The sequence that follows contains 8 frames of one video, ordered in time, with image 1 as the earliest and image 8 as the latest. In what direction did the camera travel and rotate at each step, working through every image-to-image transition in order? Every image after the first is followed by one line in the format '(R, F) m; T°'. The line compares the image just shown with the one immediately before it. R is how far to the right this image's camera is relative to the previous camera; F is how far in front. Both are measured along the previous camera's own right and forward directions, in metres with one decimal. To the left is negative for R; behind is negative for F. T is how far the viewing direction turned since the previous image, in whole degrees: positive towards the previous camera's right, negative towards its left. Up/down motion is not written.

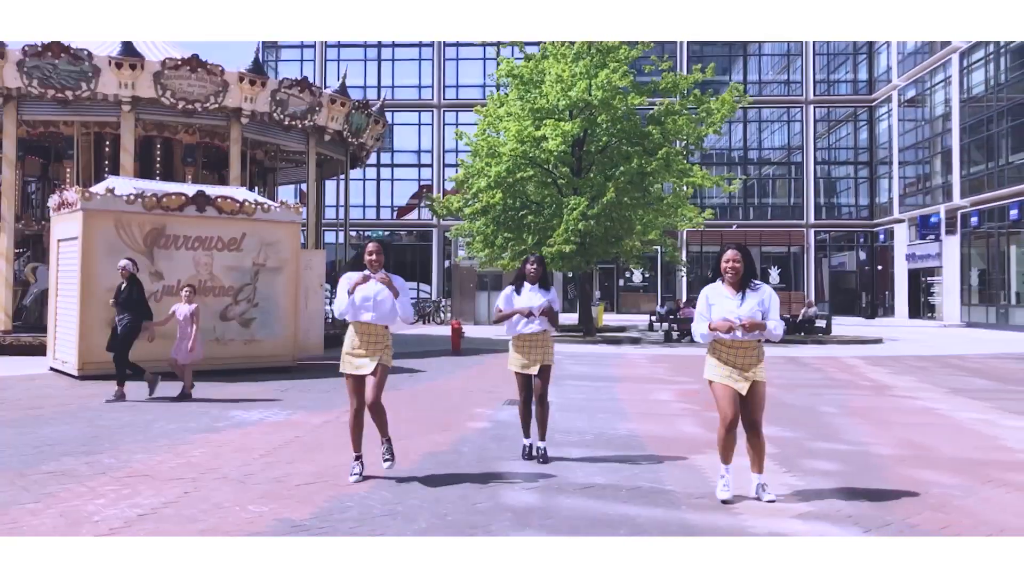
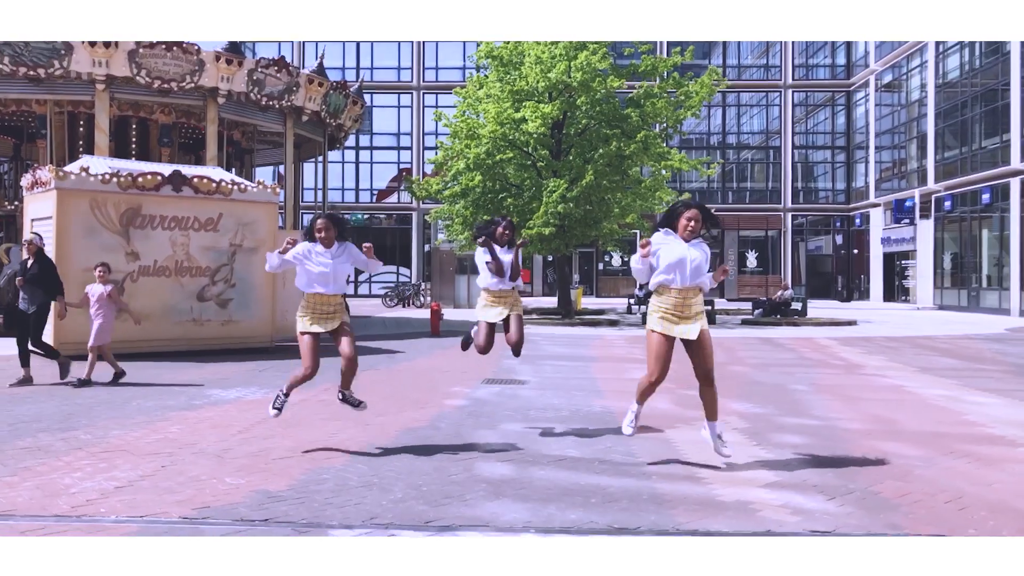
(0.0, -0.1) m; +1°
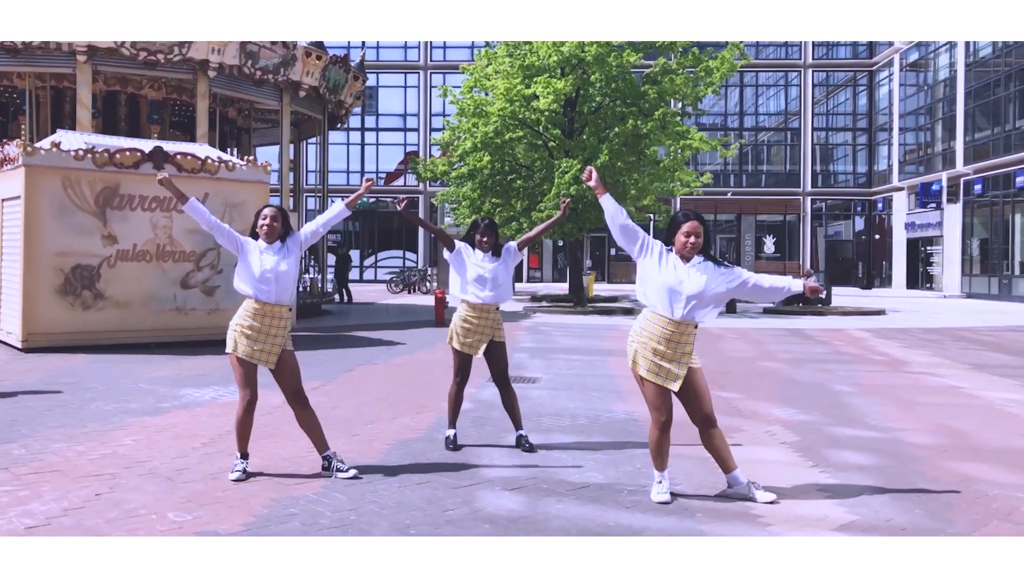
(0.0, +1.2) m; -1°
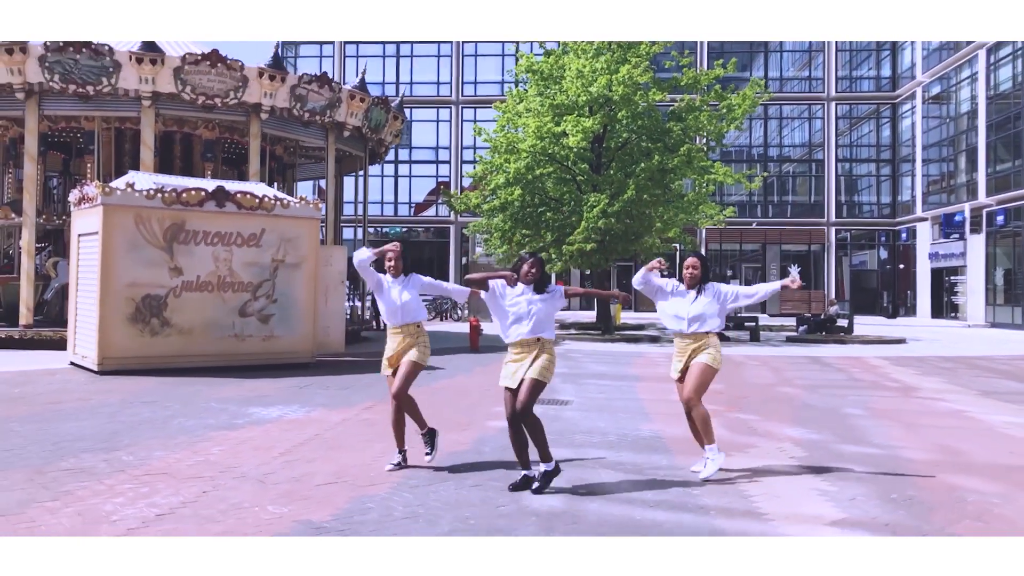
(-0.1, -0.9) m; -2°
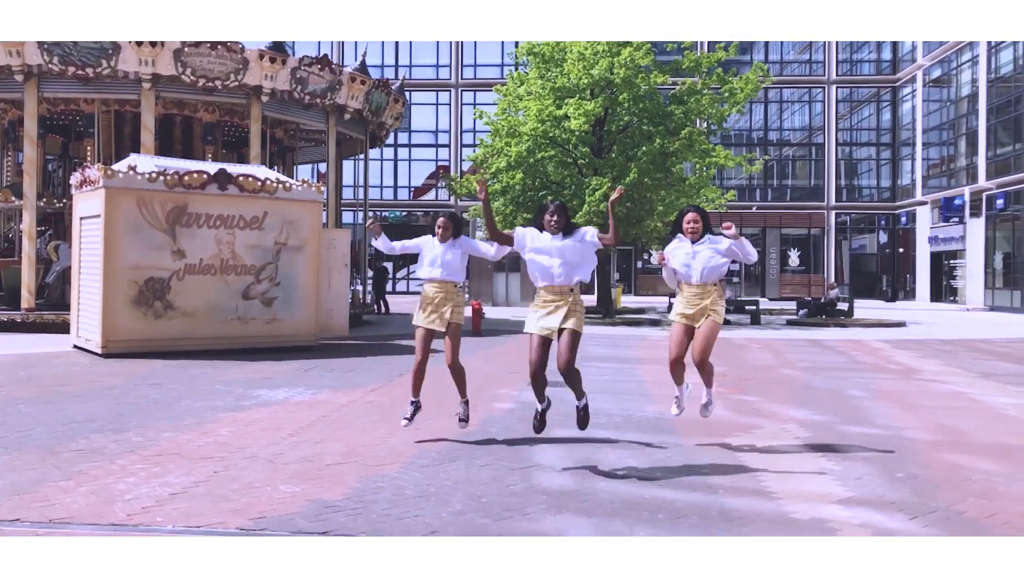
(-0.1, 0.0) m; 0°
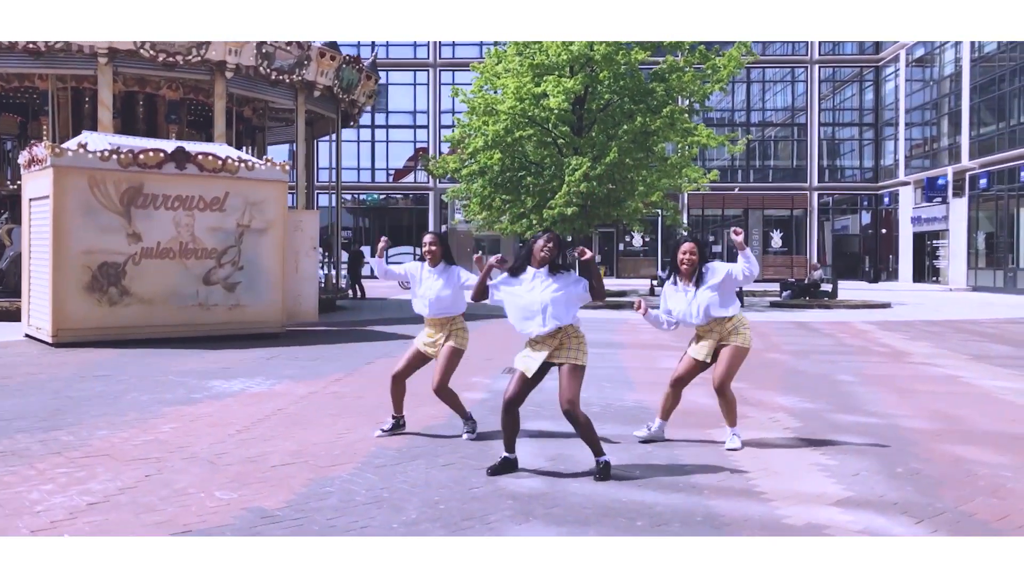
(+0.1, +0.6) m; +1°
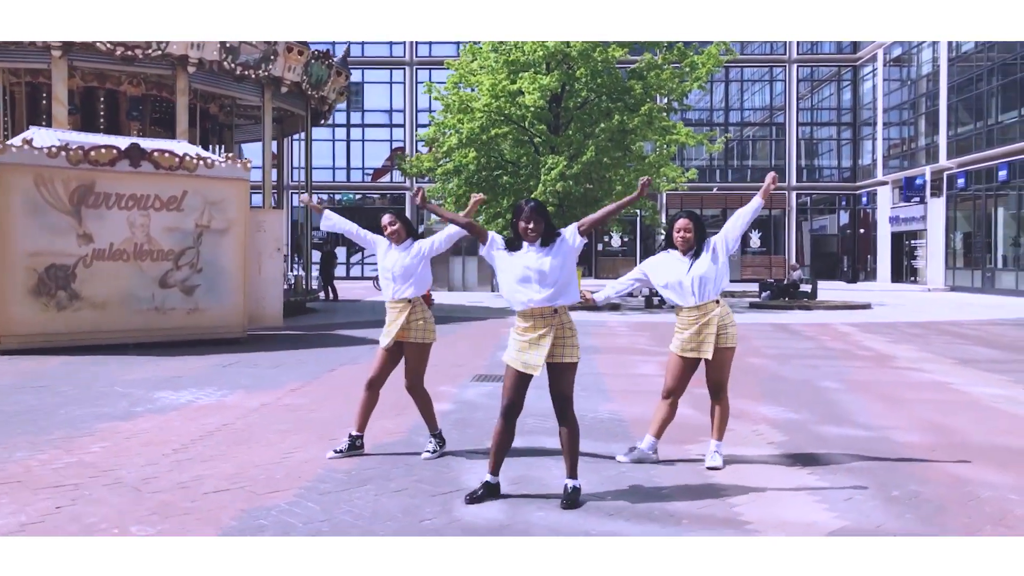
(+0.1, +0.5) m; +1°
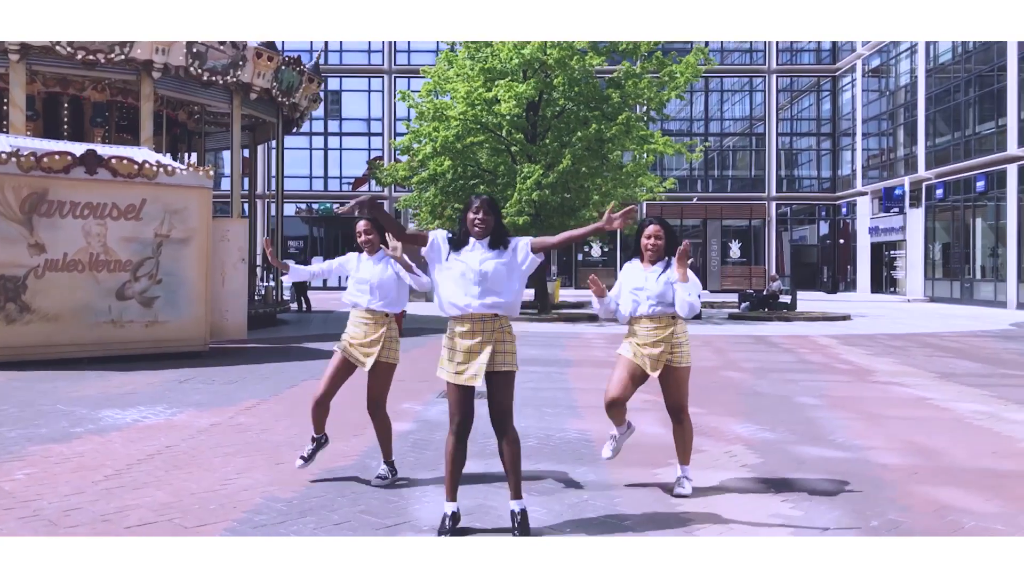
(+0.2, +0.4) m; +1°
